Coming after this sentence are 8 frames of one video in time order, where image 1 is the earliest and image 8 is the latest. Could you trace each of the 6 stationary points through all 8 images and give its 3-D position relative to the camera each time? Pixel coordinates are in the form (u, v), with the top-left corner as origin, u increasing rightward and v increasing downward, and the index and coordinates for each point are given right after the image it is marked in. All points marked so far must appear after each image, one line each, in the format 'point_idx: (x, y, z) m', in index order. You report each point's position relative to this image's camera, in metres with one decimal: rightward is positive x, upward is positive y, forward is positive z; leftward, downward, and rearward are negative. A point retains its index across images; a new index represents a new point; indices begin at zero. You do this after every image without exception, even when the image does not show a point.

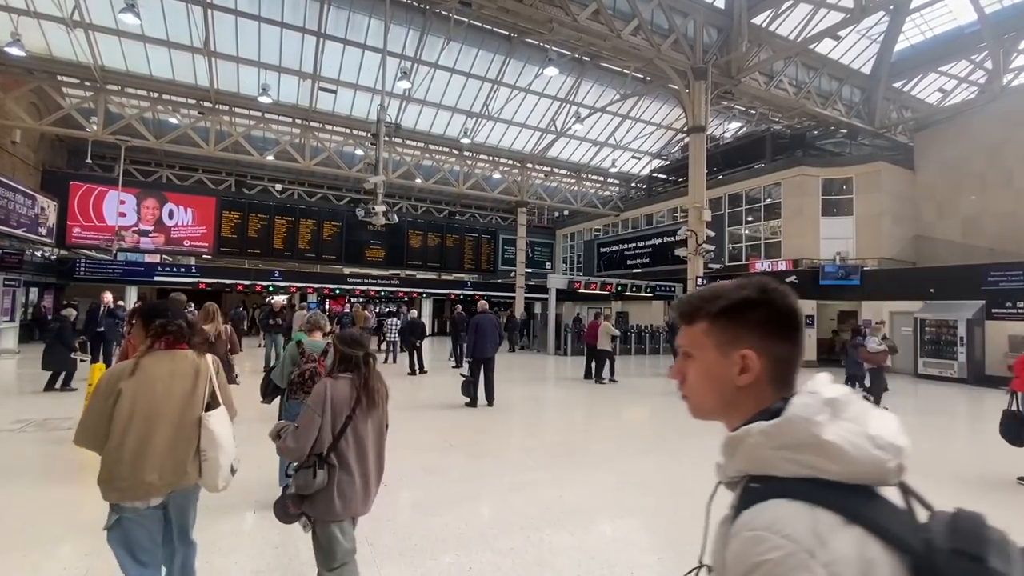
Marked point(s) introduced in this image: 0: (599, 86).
0: (+3.2, +7.4, +17.7) m
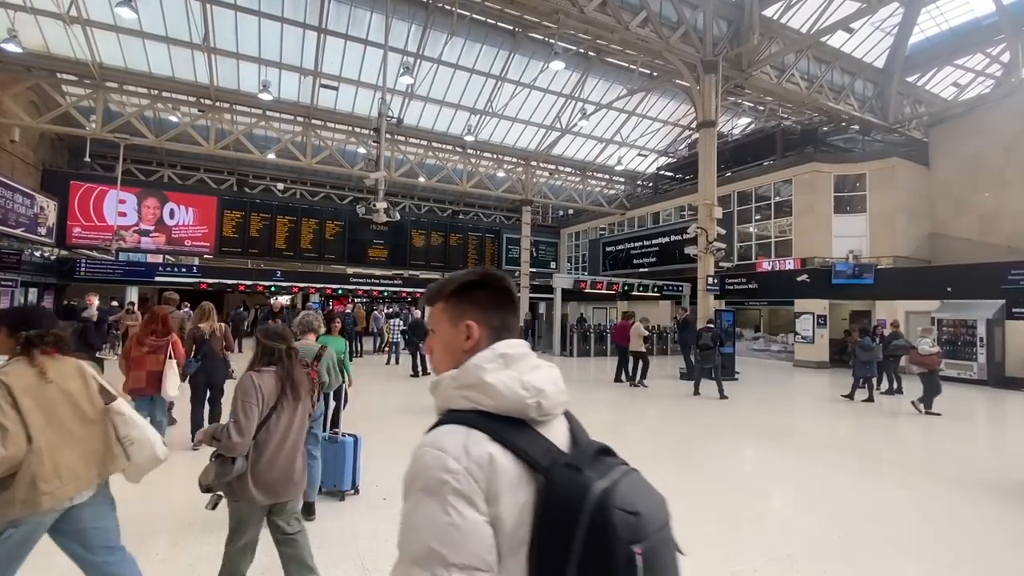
0: (+3.3, +7.4, +17.4) m
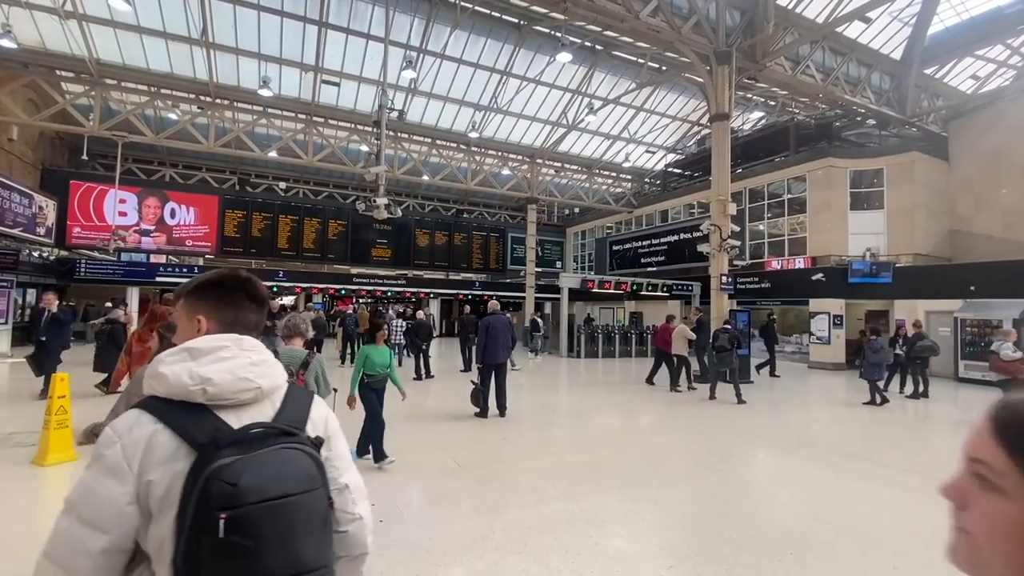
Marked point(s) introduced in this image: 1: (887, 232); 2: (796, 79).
0: (+3.5, +7.4, +16.9) m
1: (+11.9, +1.8, +15.3) m
2: (+7.9, +5.8, +13.4) m
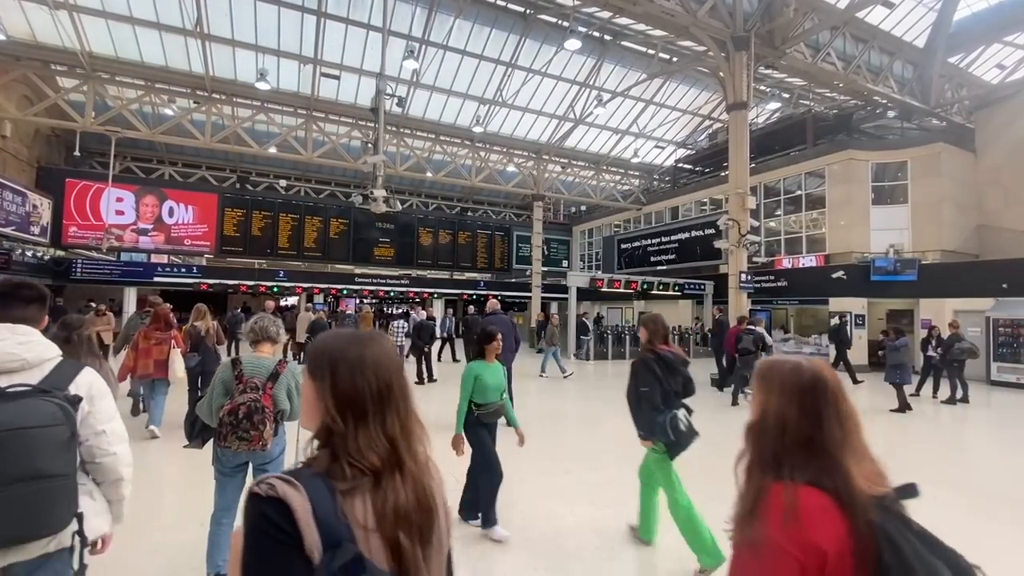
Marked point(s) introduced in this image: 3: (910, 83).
0: (+3.7, +7.5, +16.3) m
1: (+12.1, +1.8, +14.7) m
2: (+8.0, +5.8, +12.8) m
3: (+12.7, +6.5, +15.4) m
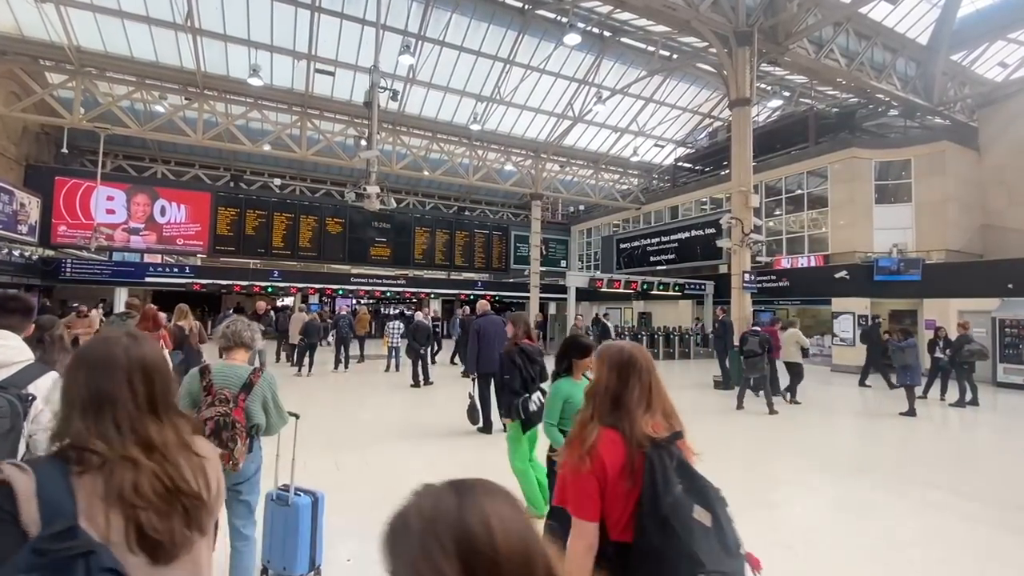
0: (+3.7, +7.5, +16.1) m
1: (+12.1, +1.8, +14.5) m
2: (+8.0, +5.8, +12.5) m
3: (+12.6, +6.5, +15.2) m
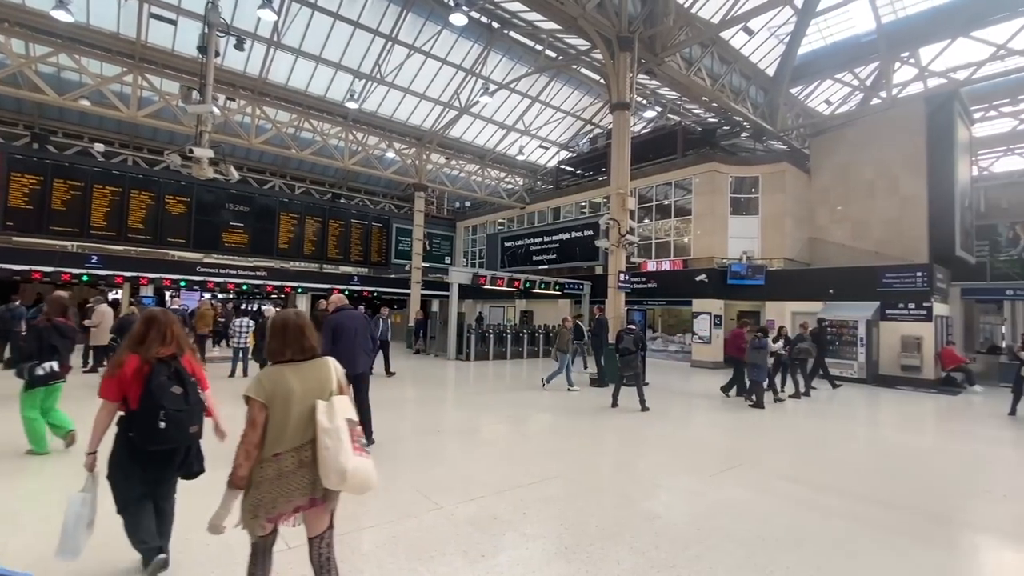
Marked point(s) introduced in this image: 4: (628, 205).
0: (-0.1, +7.5, +15.8) m
1: (+8.3, +1.7, +16.2) m
2: (+4.9, +5.8, +13.4) m
3: (+8.8, +6.4, +17.0) m
4: (+2.6, +1.8, +10.7) m
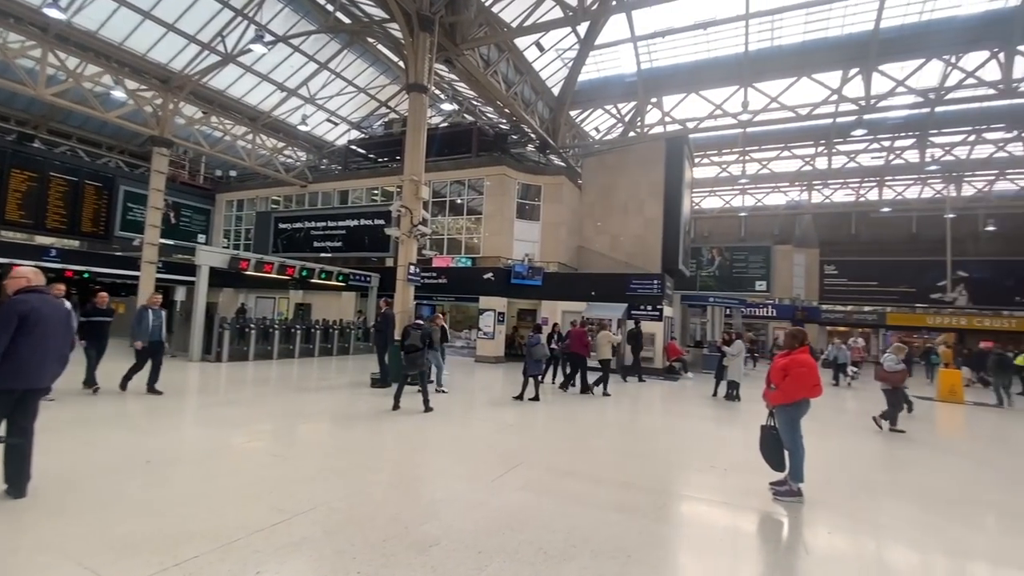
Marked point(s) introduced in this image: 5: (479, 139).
0: (-6.2, +7.9, +13.7) m
1: (+1.0, +1.7, +17.6) m
2: (-0.7, +5.9, +13.6) m
3: (+1.3, +6.4, +18.5) m
4: (-1.9, +2.0, +10.2) m
5: (-1.3, +5.6, +18.3) m
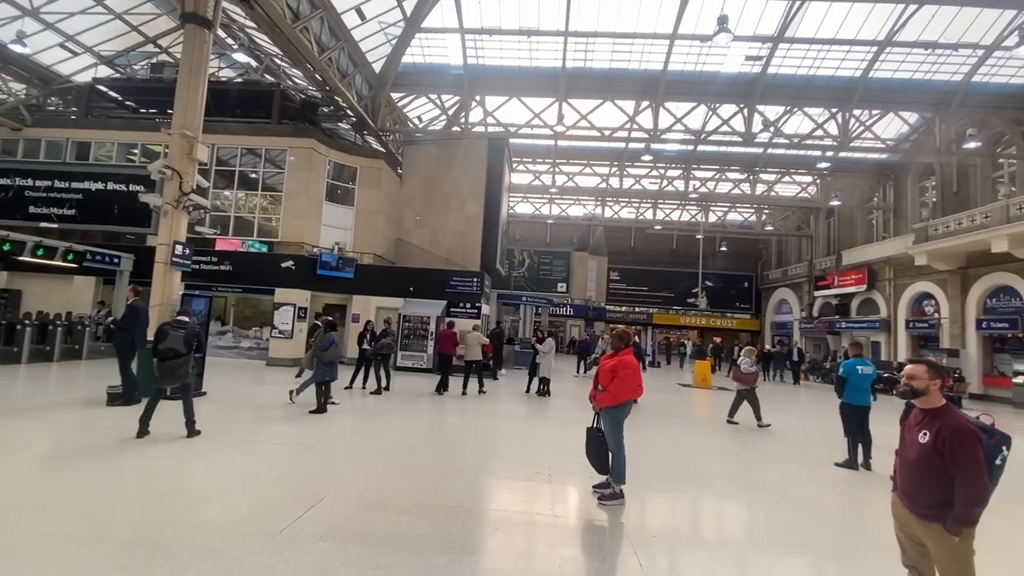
0: (-10.3, +8.3, +9.8) m
1: (-5.3, +1.9, +16.1) m
2: (-5.3, +6.1, +11.7) m
3: (-5.2, +6.6, +17.1) m
4: (-5.2, +2.2, +8.1) m
5: (-7.5, +6.0, +15.9) m
